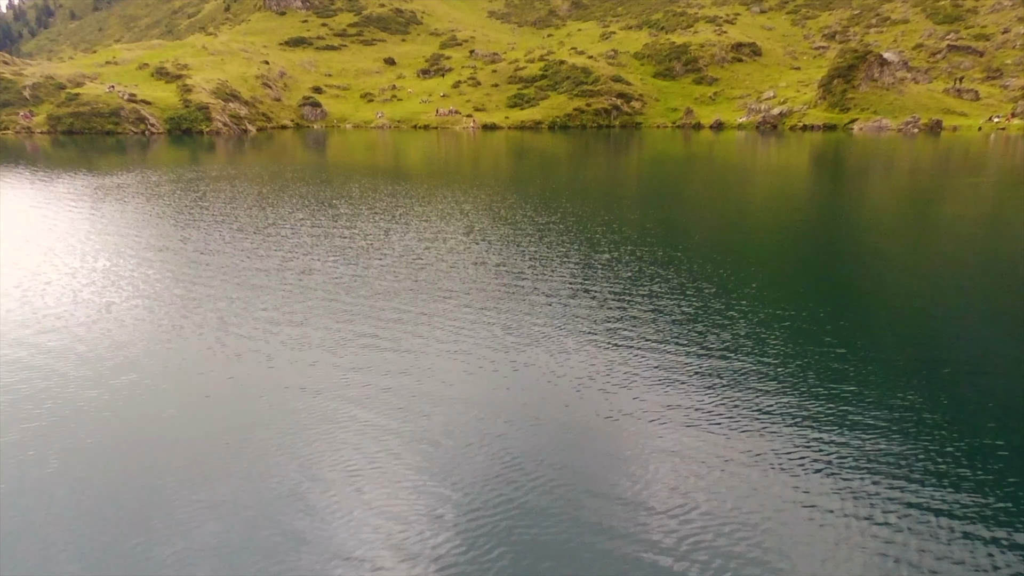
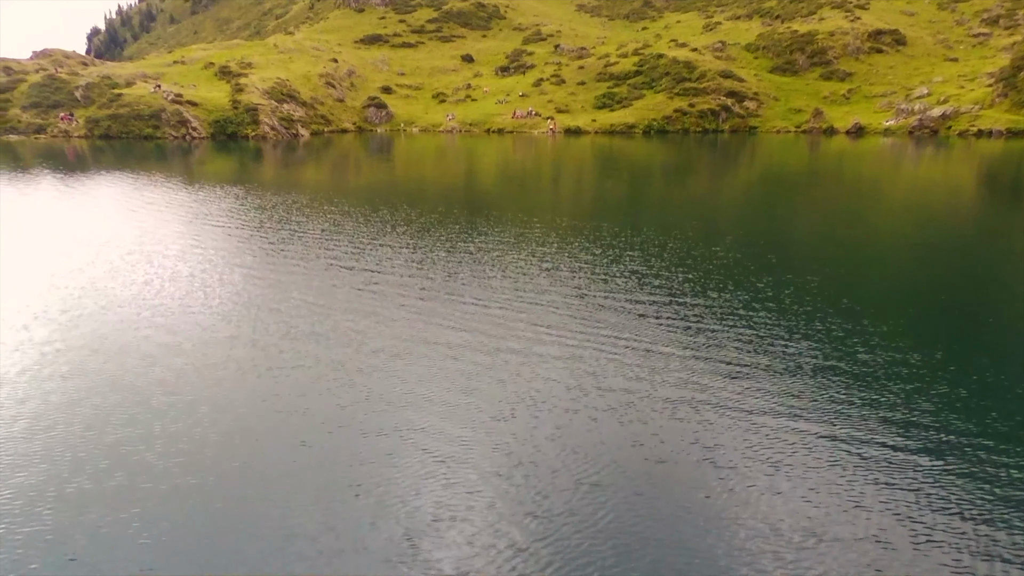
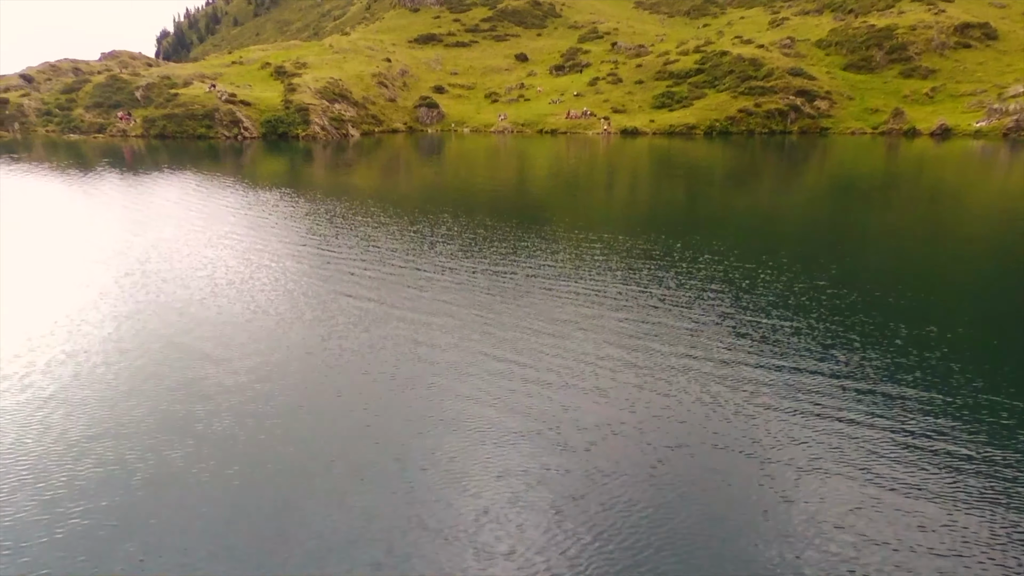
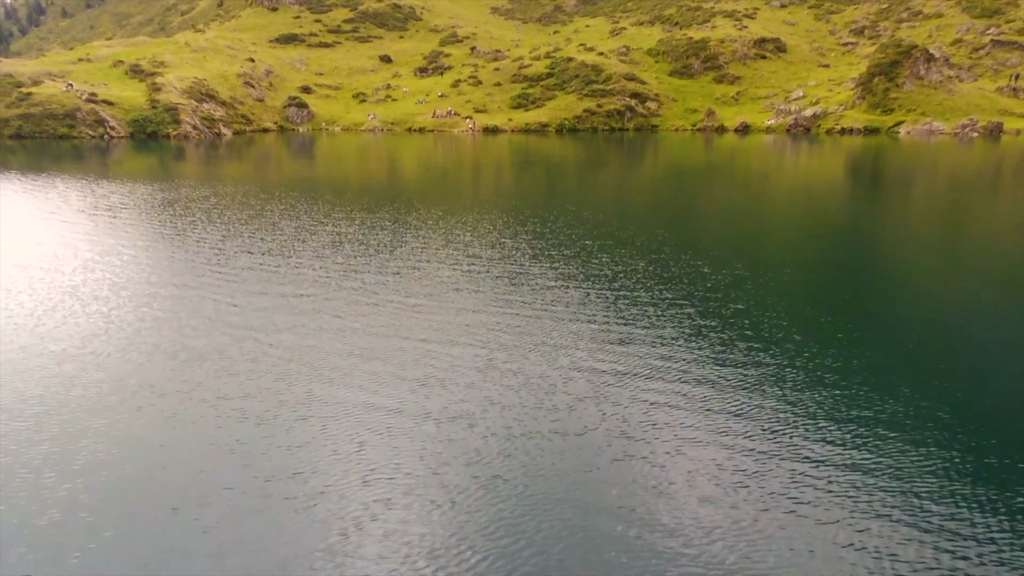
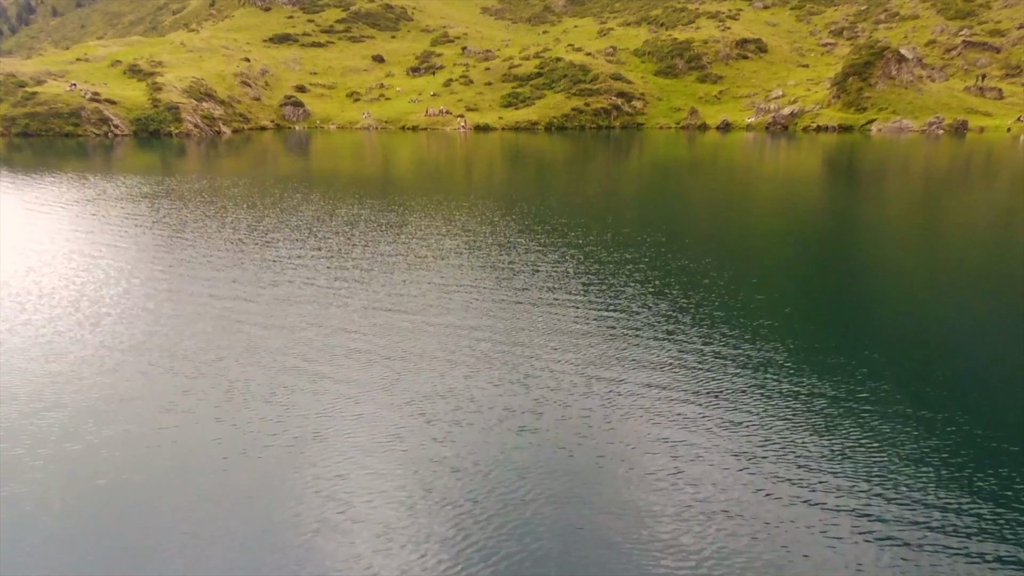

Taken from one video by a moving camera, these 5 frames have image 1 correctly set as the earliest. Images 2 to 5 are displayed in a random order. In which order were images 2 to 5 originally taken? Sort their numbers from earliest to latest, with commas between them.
5, 4, 2, 3
